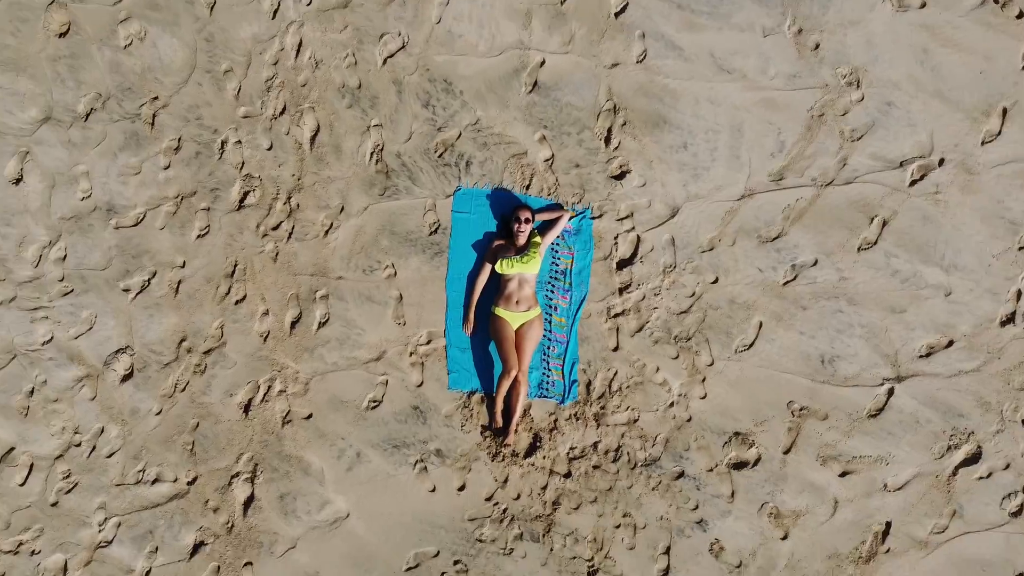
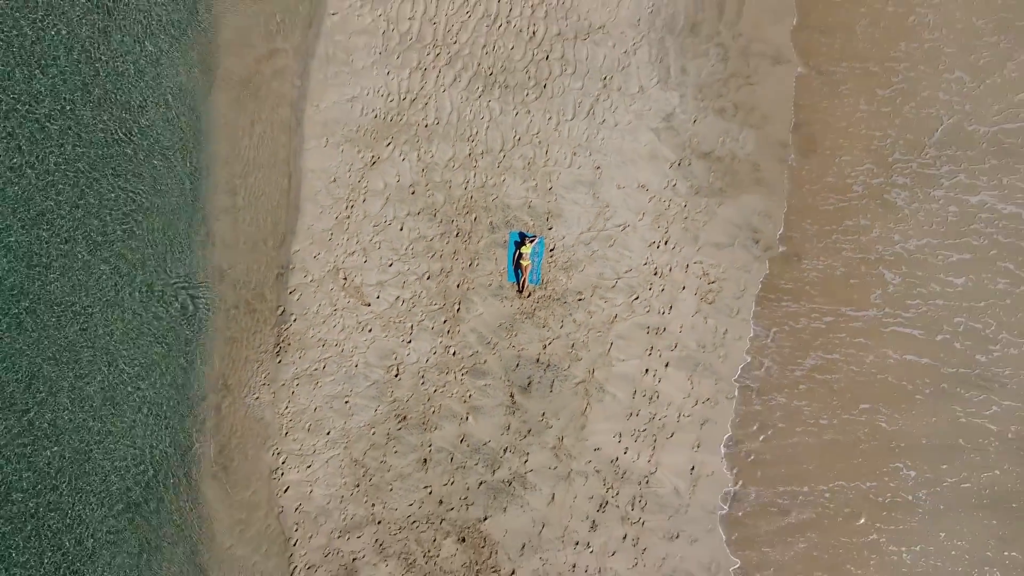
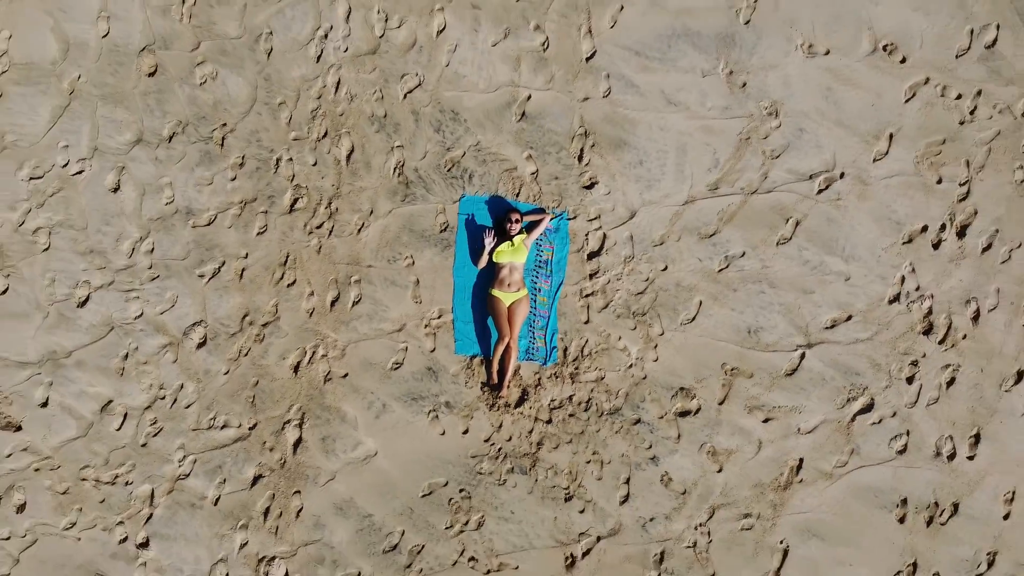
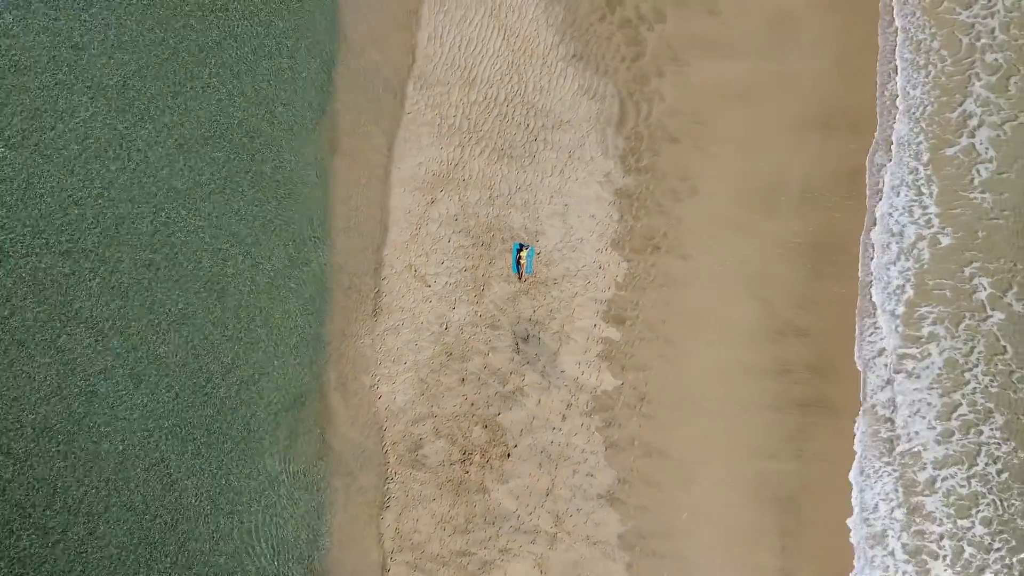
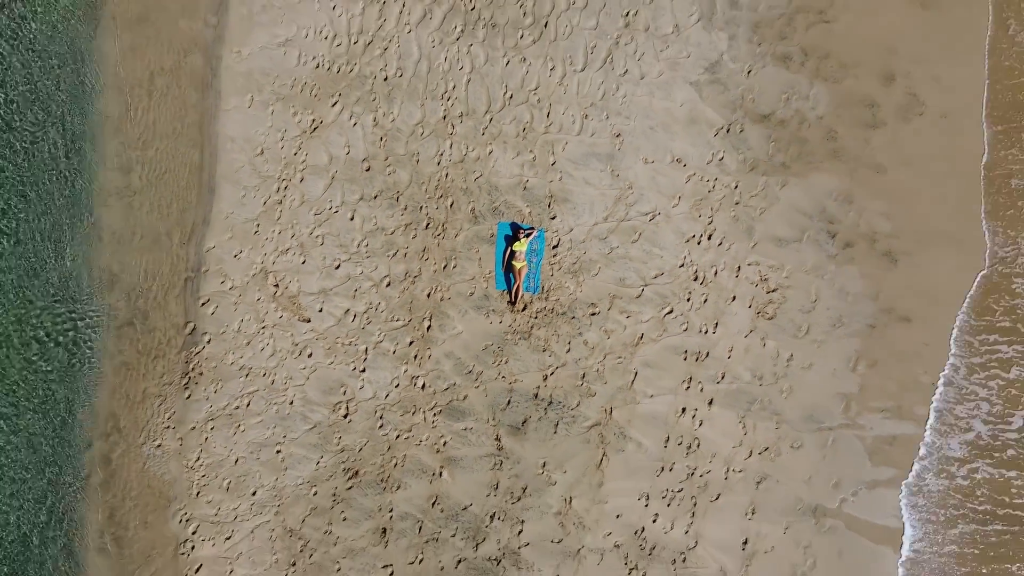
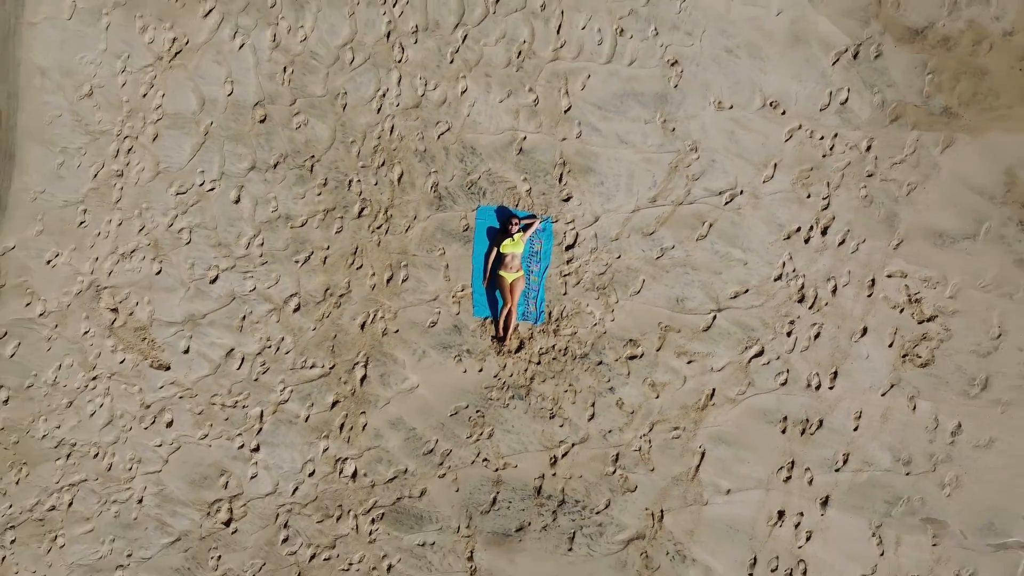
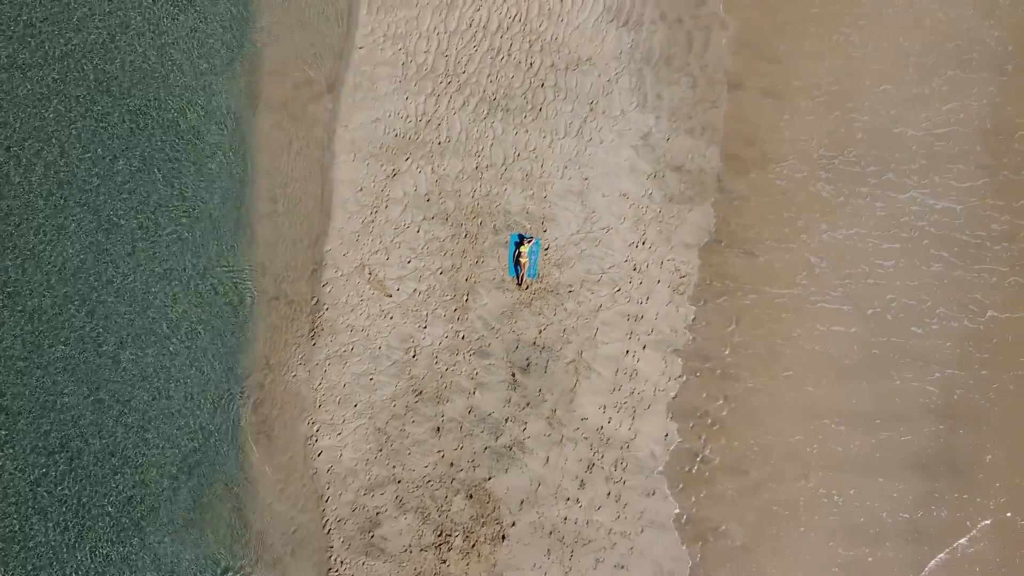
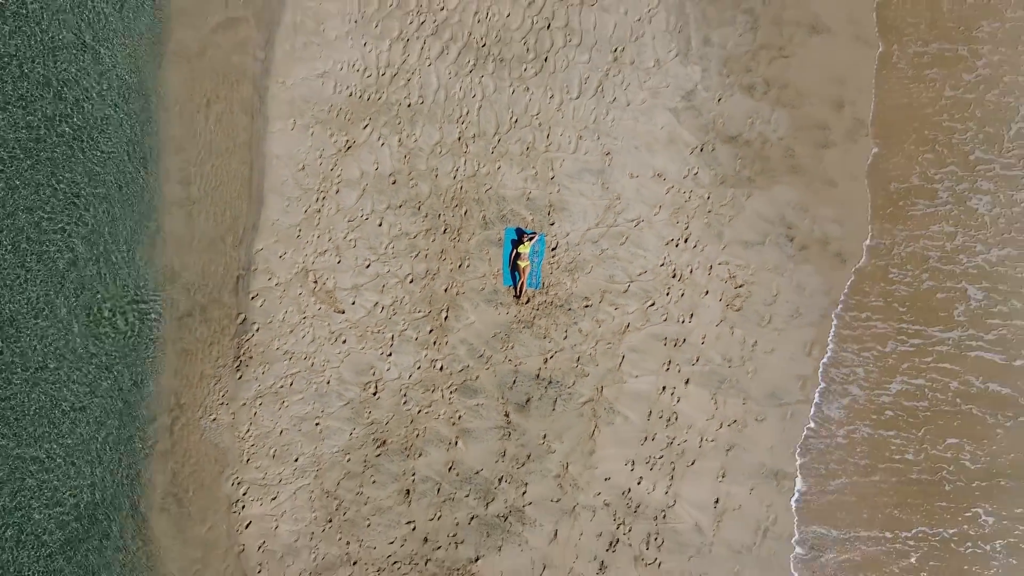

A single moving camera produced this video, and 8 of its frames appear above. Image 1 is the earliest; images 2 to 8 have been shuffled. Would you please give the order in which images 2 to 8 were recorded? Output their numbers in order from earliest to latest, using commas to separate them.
3, 6, 5, 8, 2, 7, 4
